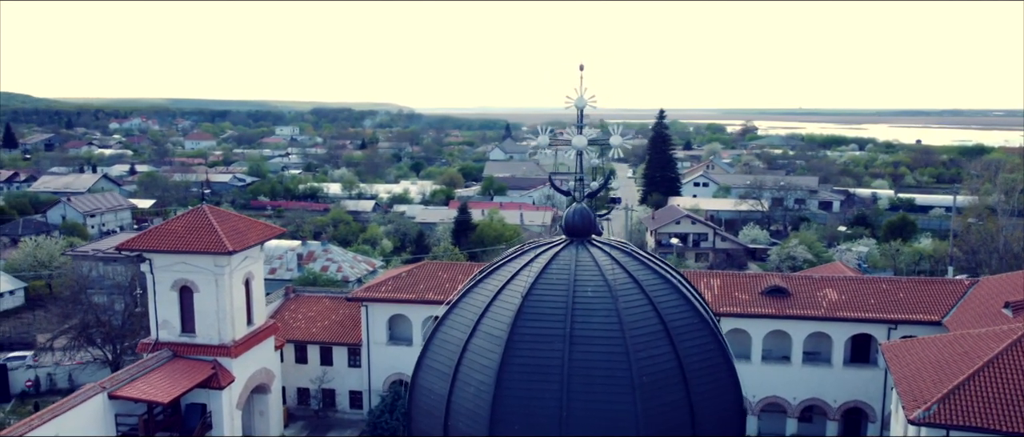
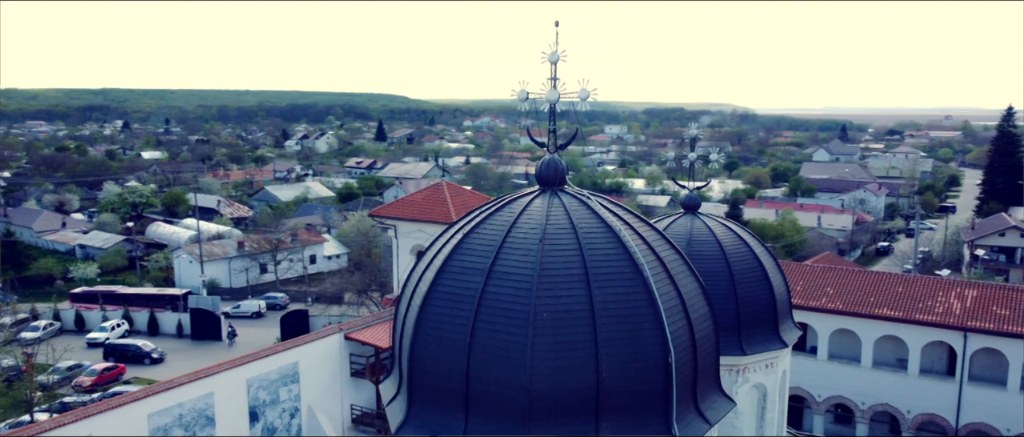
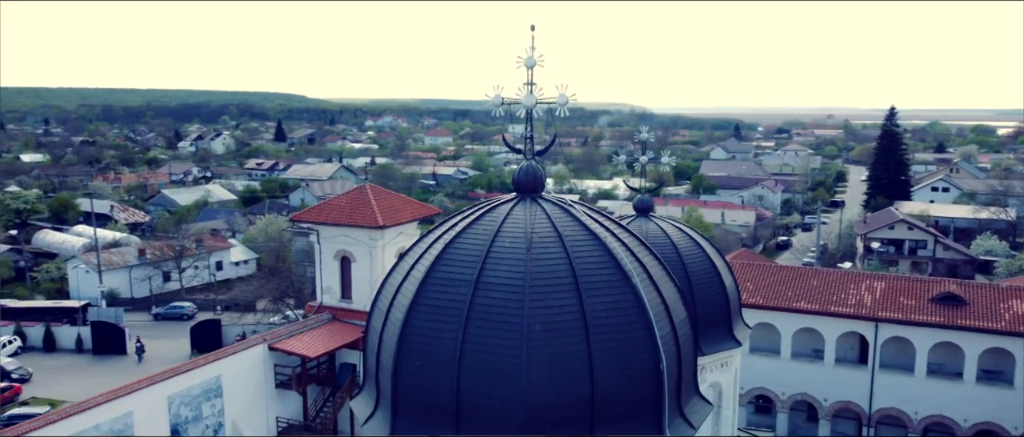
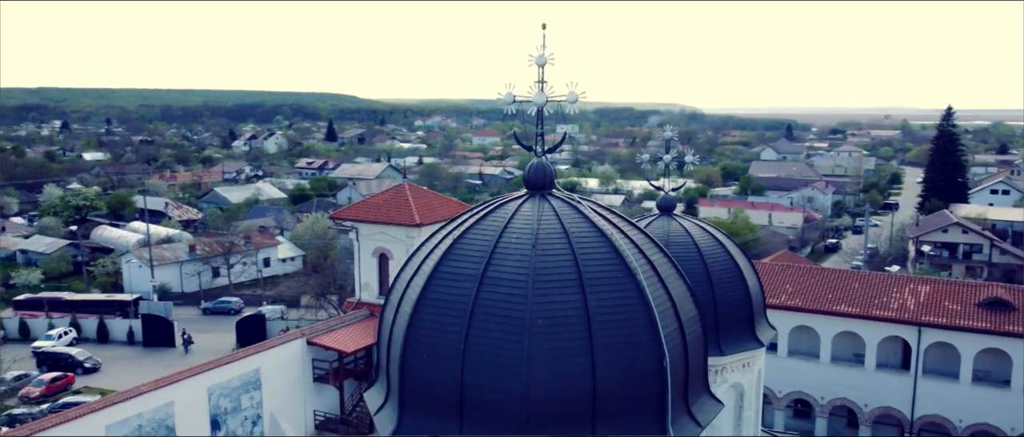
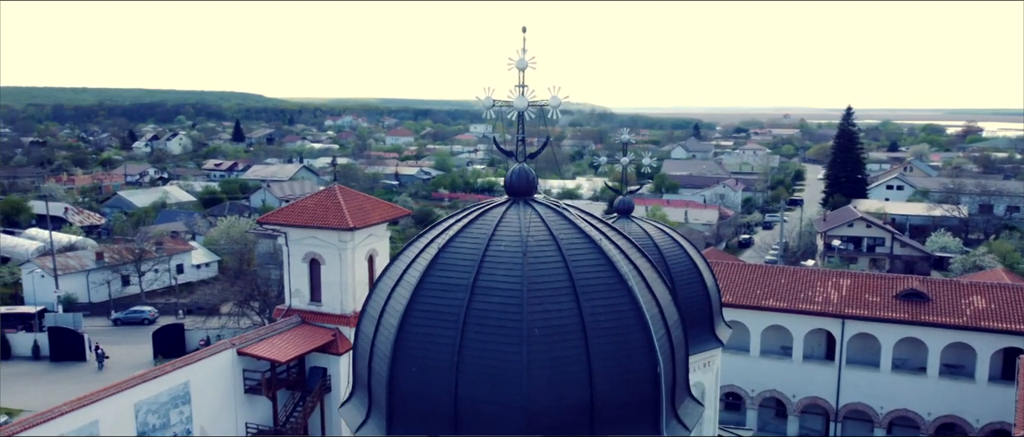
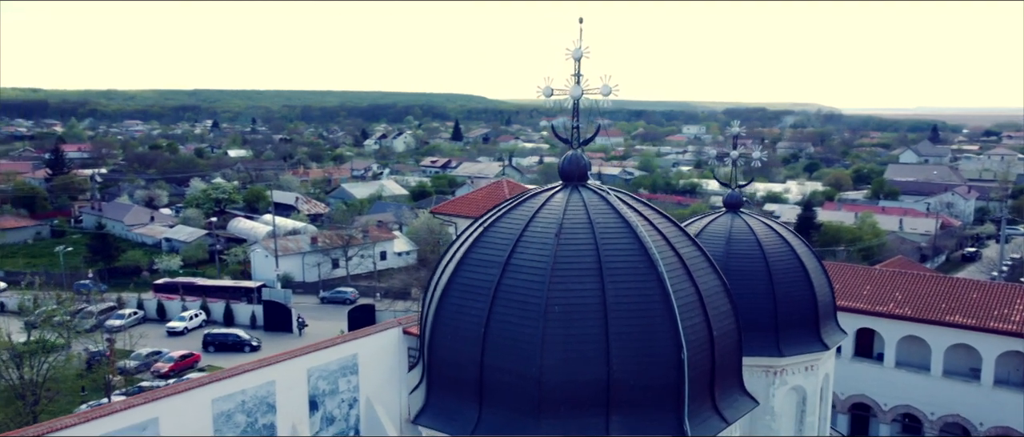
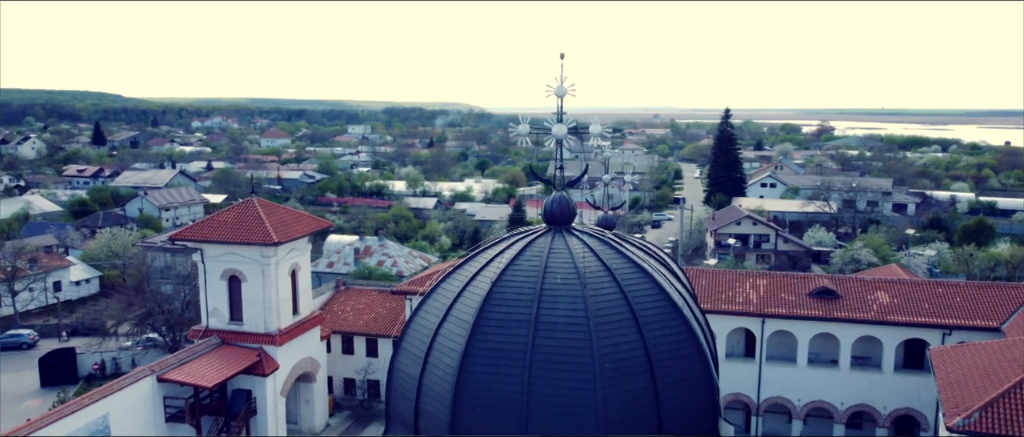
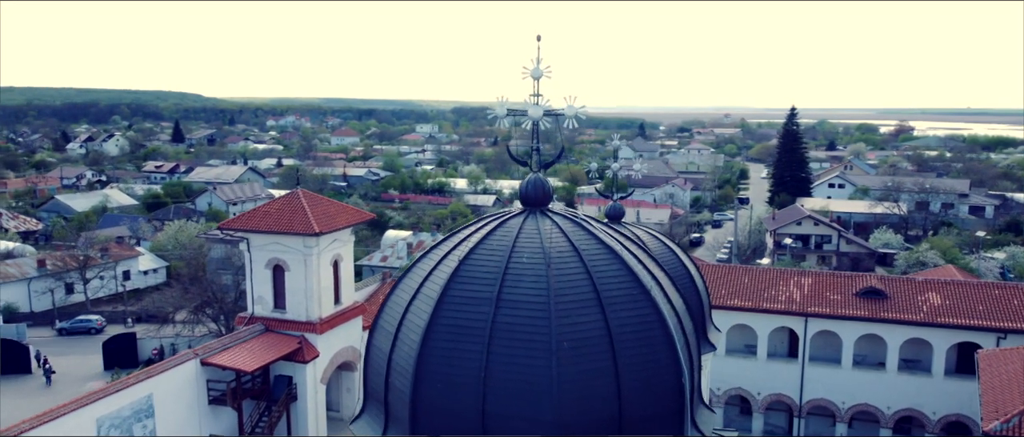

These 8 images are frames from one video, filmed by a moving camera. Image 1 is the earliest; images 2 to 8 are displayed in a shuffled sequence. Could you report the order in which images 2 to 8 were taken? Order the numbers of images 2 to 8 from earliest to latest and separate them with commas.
7, 8, 5, 3, 4, 2, 6
